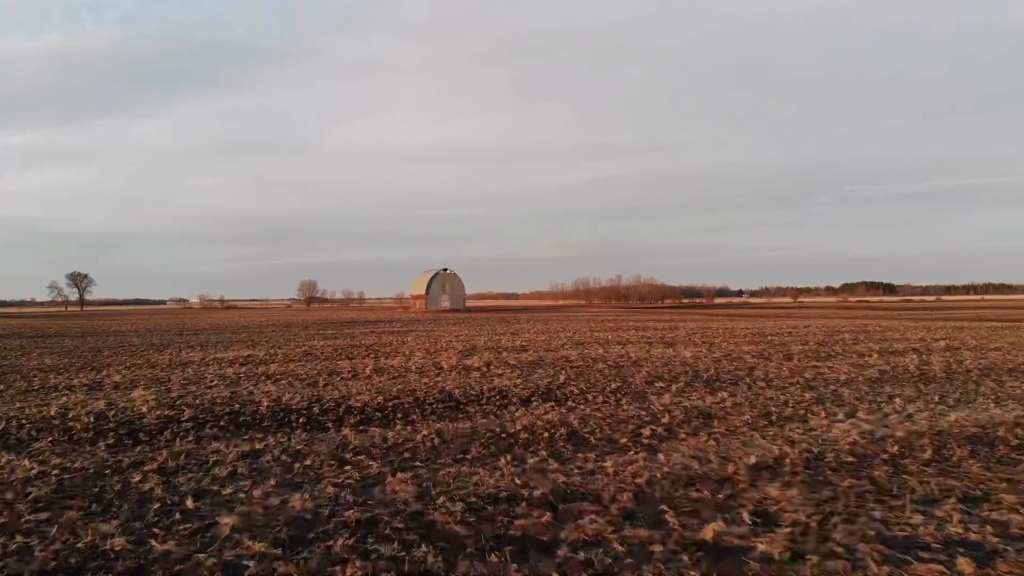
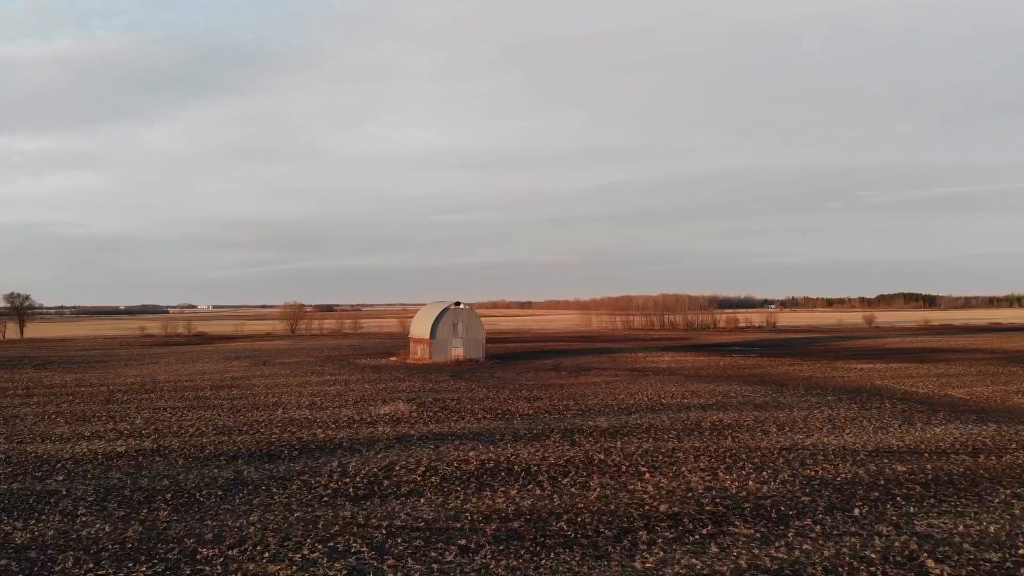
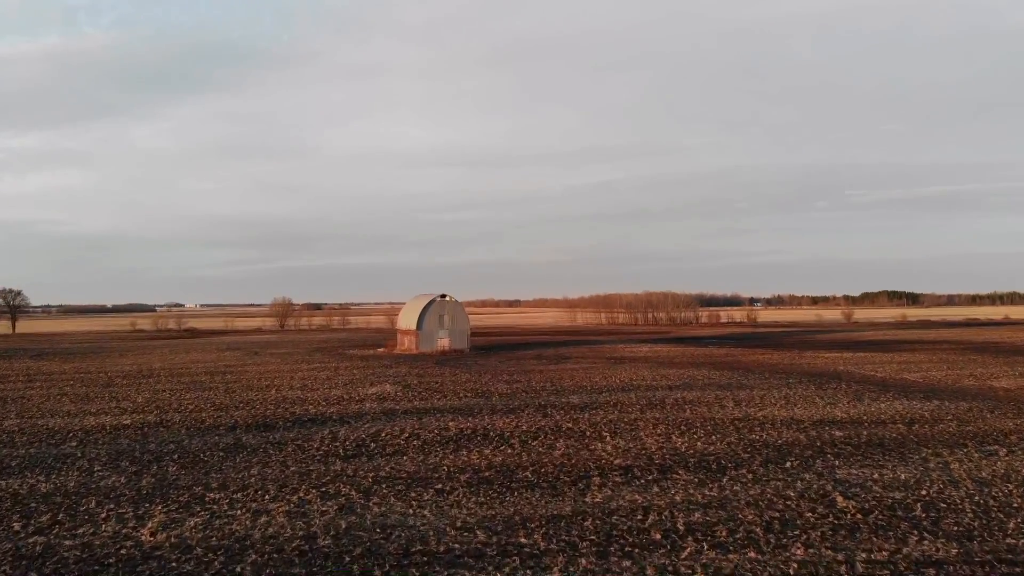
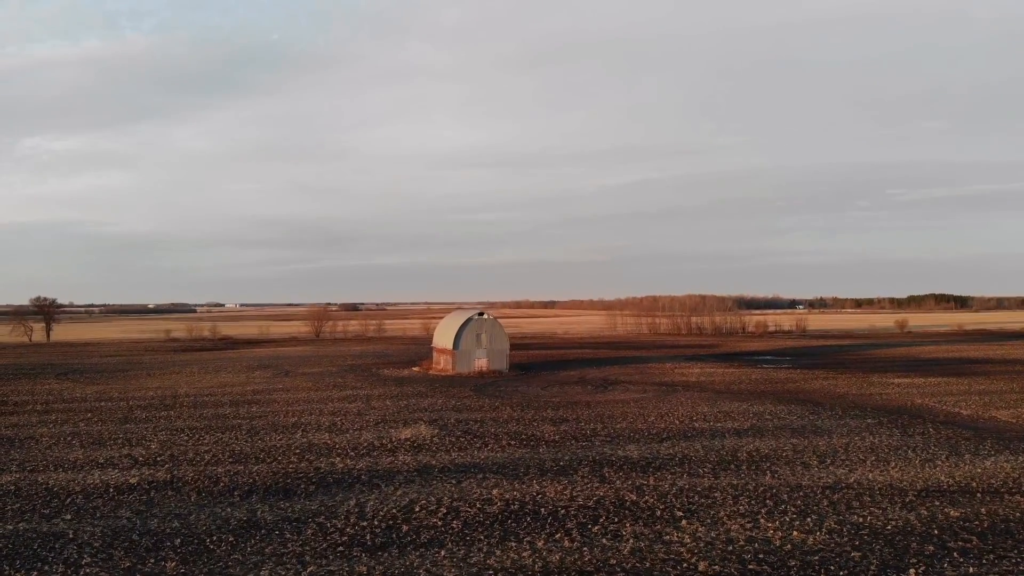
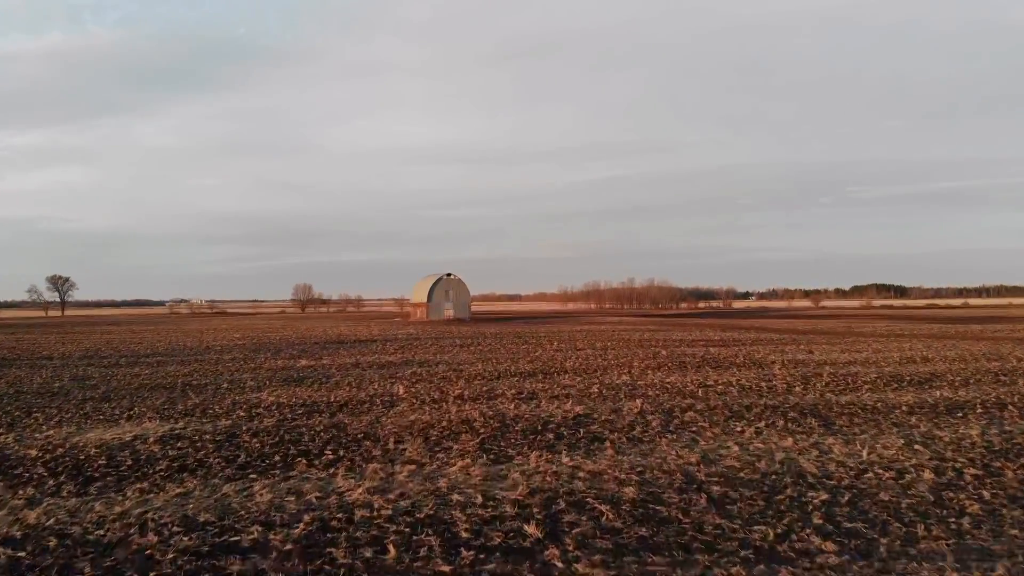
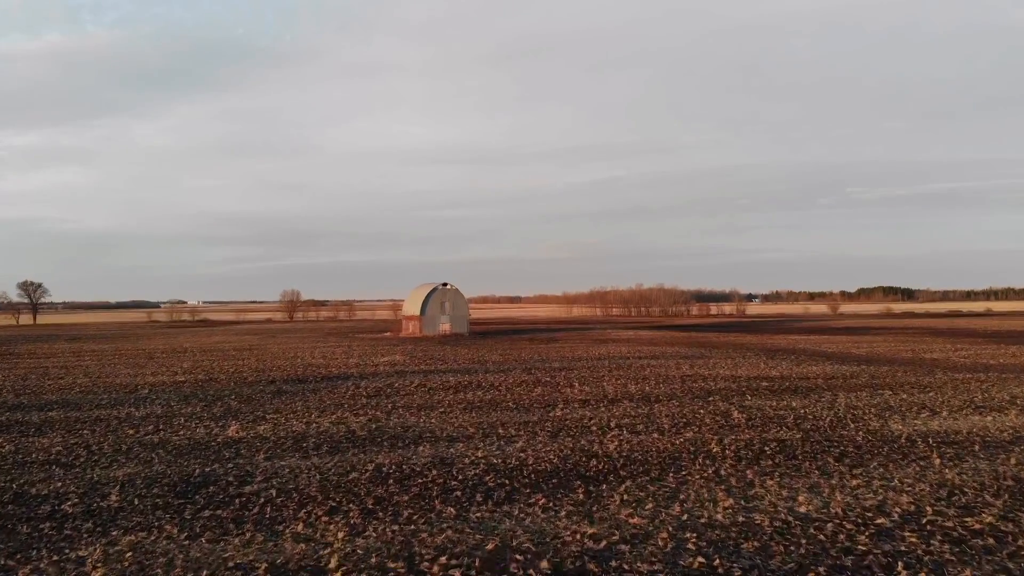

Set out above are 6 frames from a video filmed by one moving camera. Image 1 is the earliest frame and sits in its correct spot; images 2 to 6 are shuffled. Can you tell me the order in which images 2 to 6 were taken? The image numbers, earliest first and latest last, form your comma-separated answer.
5, 6, 3, 2, 4
